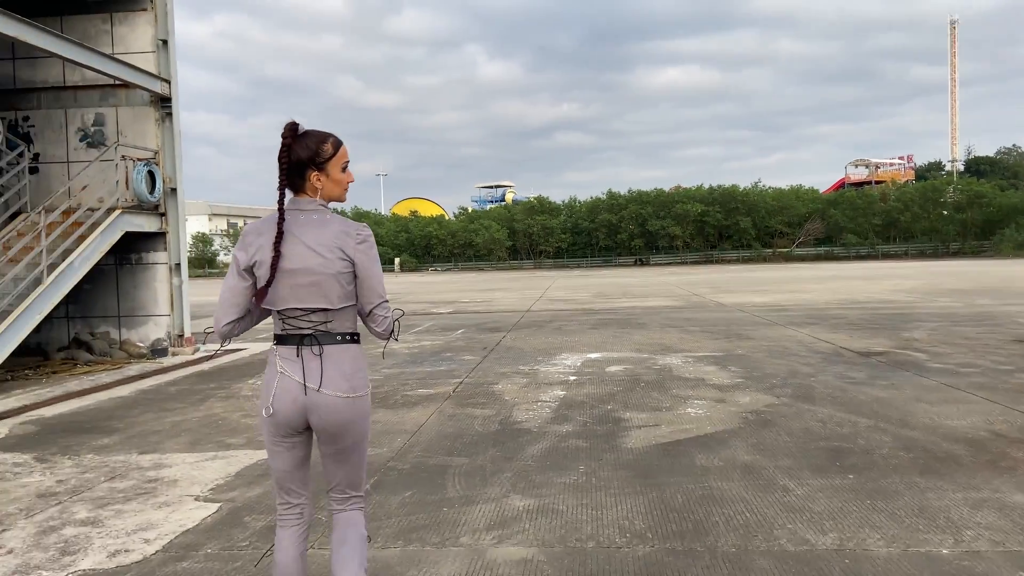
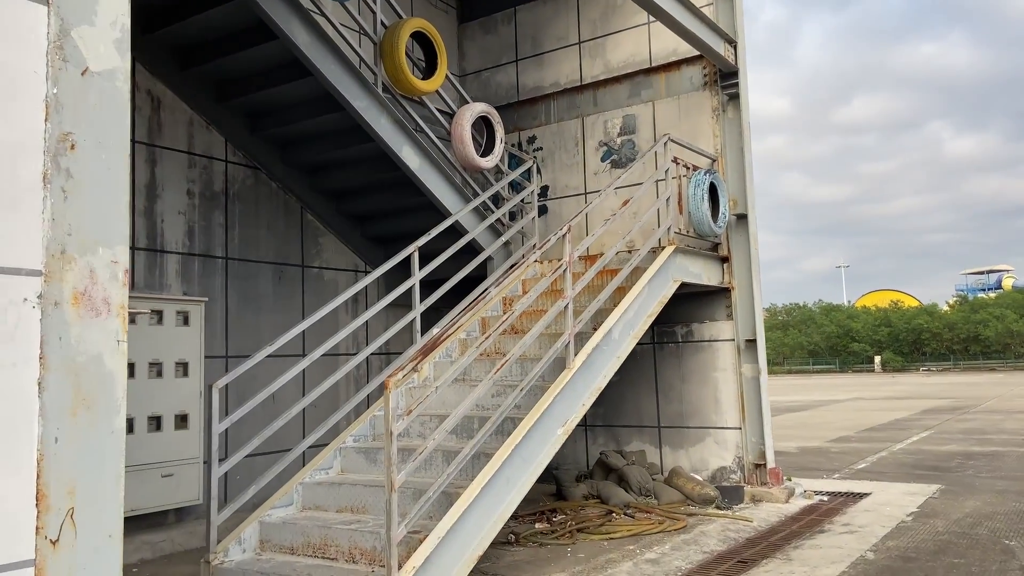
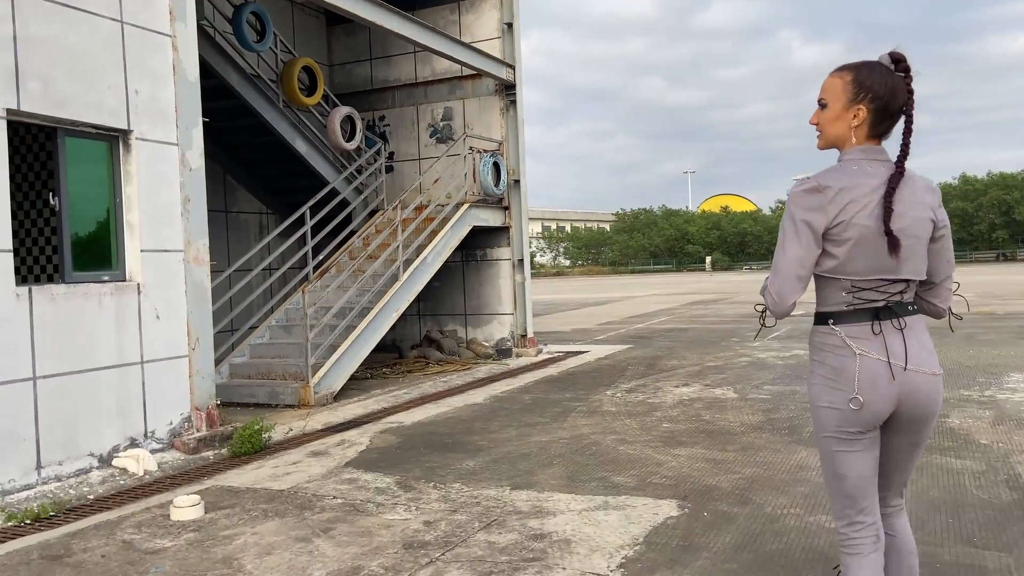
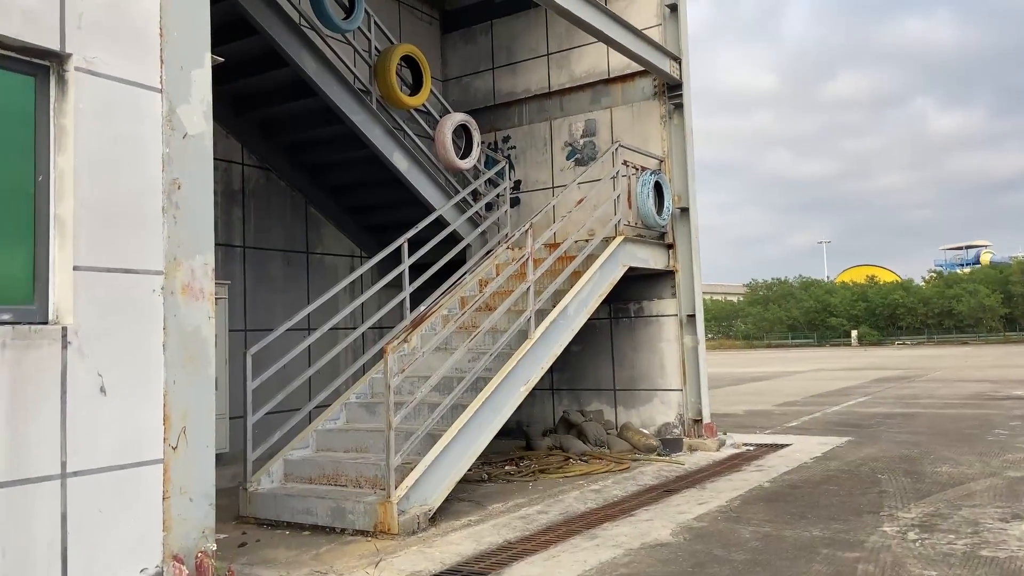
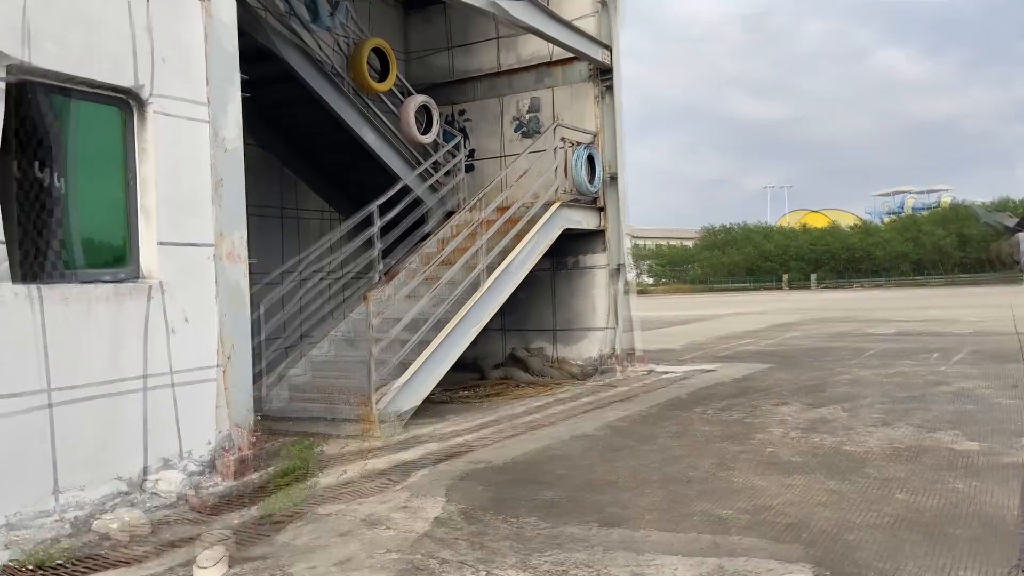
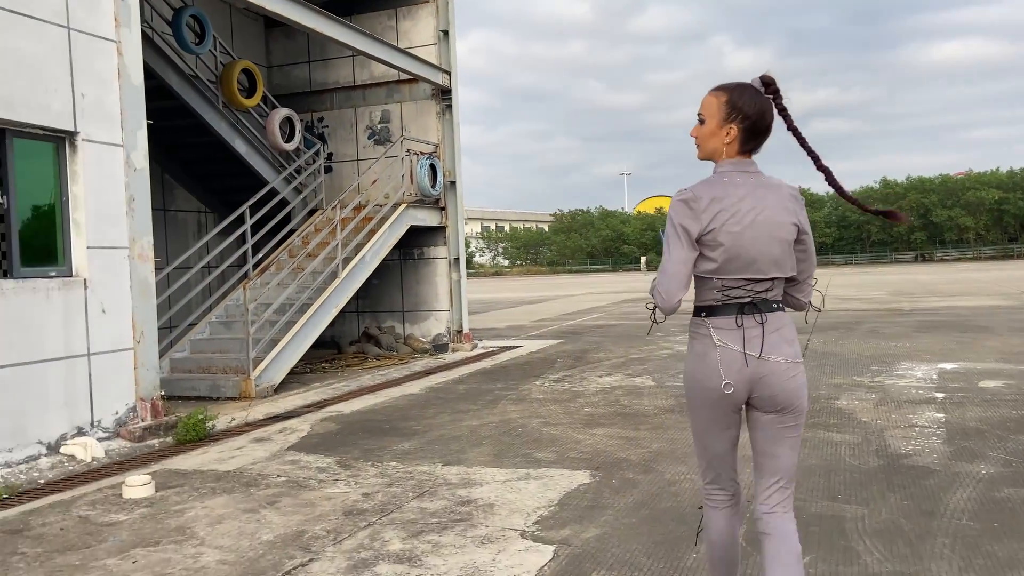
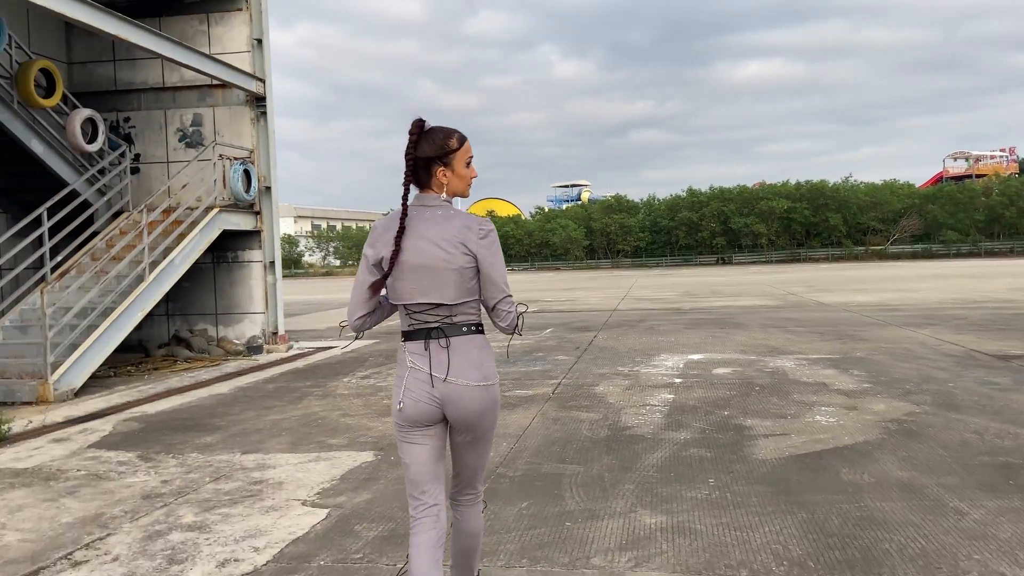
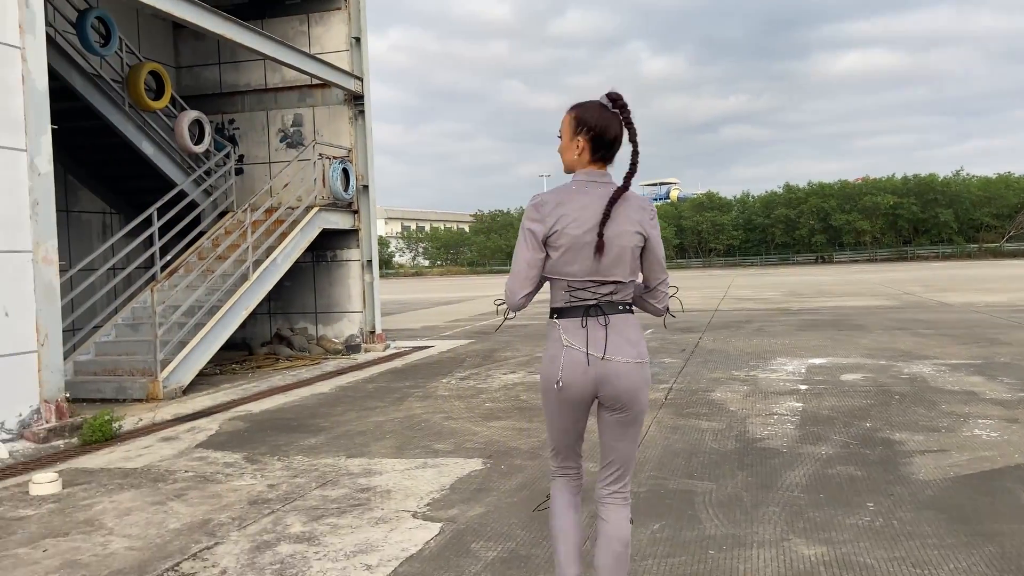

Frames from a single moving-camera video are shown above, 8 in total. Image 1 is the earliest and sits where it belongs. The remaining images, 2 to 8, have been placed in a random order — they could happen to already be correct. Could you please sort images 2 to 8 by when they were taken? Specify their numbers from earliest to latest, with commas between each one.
7, 8, 6, 3, 5, 4, 2
